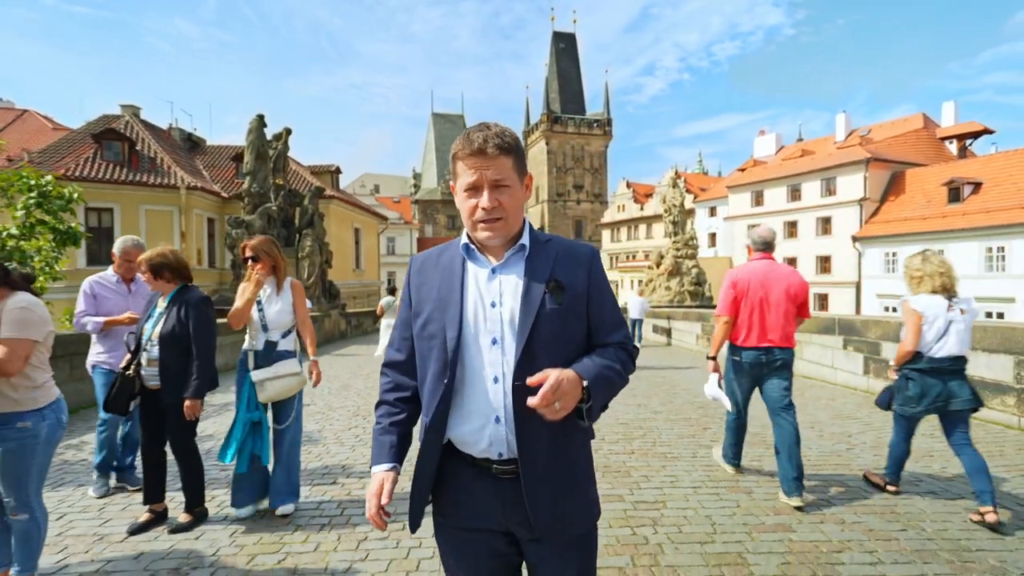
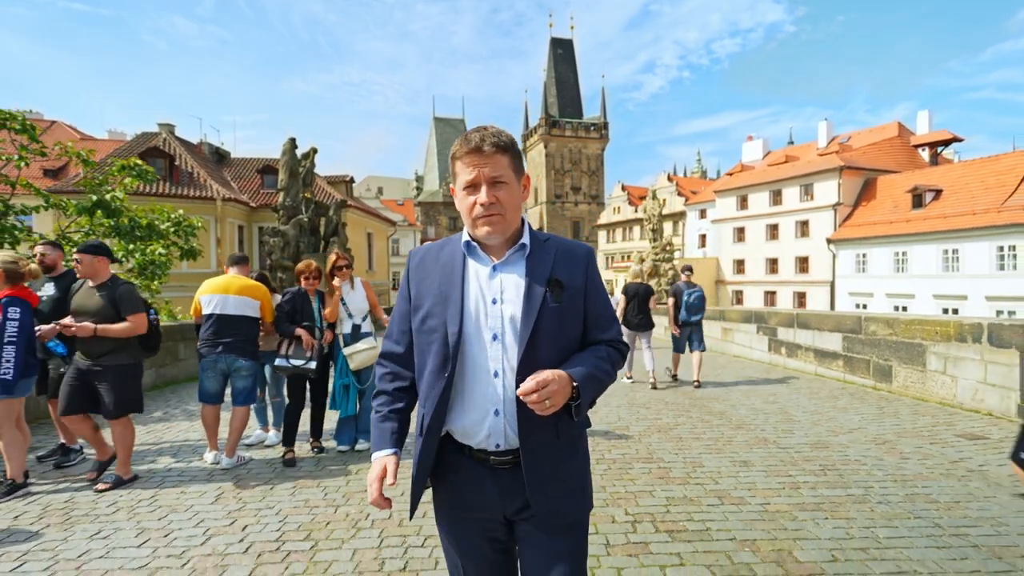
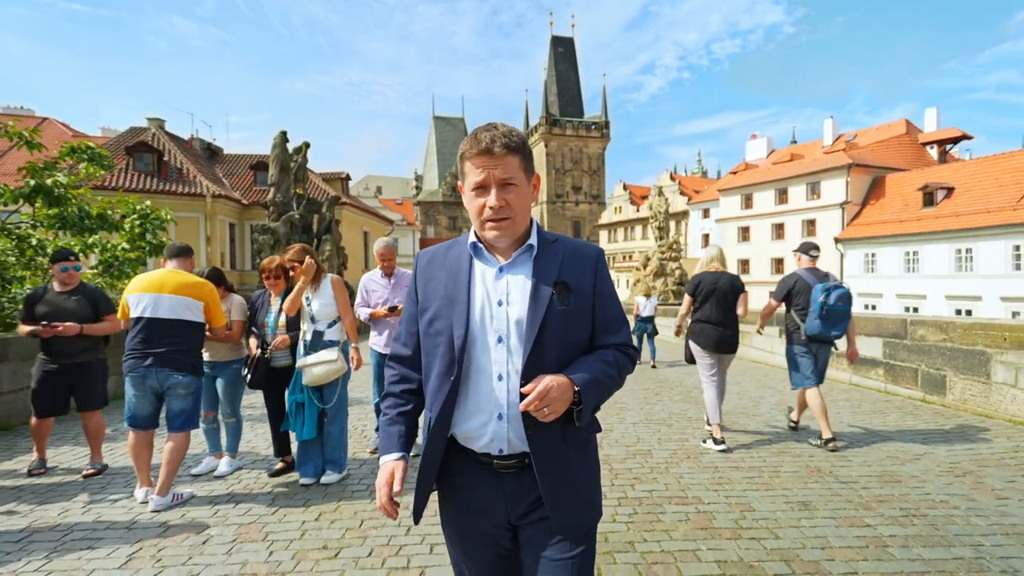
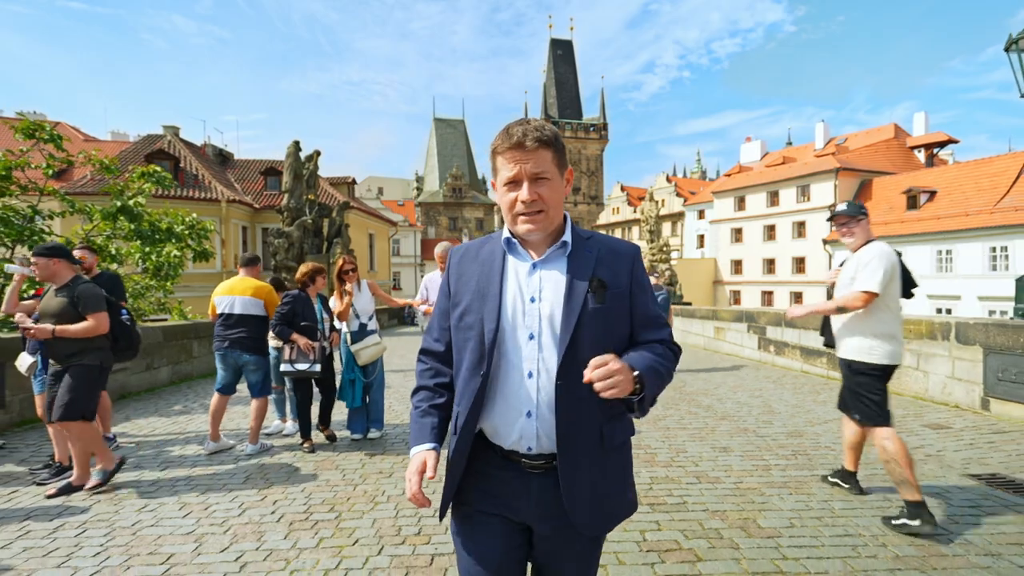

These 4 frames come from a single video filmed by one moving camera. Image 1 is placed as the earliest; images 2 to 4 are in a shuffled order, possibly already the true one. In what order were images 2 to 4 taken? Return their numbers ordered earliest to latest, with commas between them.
3, 2, 4
